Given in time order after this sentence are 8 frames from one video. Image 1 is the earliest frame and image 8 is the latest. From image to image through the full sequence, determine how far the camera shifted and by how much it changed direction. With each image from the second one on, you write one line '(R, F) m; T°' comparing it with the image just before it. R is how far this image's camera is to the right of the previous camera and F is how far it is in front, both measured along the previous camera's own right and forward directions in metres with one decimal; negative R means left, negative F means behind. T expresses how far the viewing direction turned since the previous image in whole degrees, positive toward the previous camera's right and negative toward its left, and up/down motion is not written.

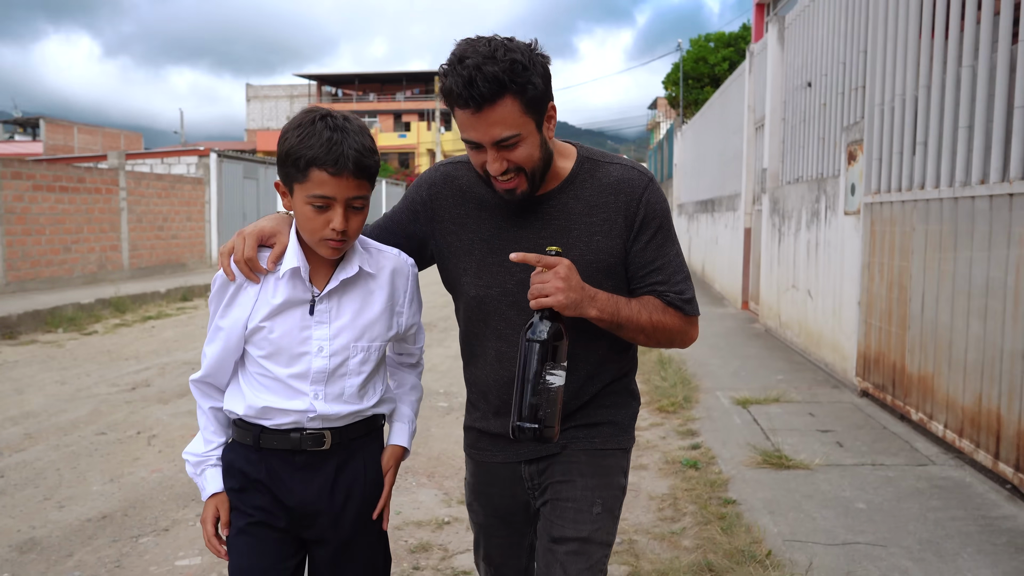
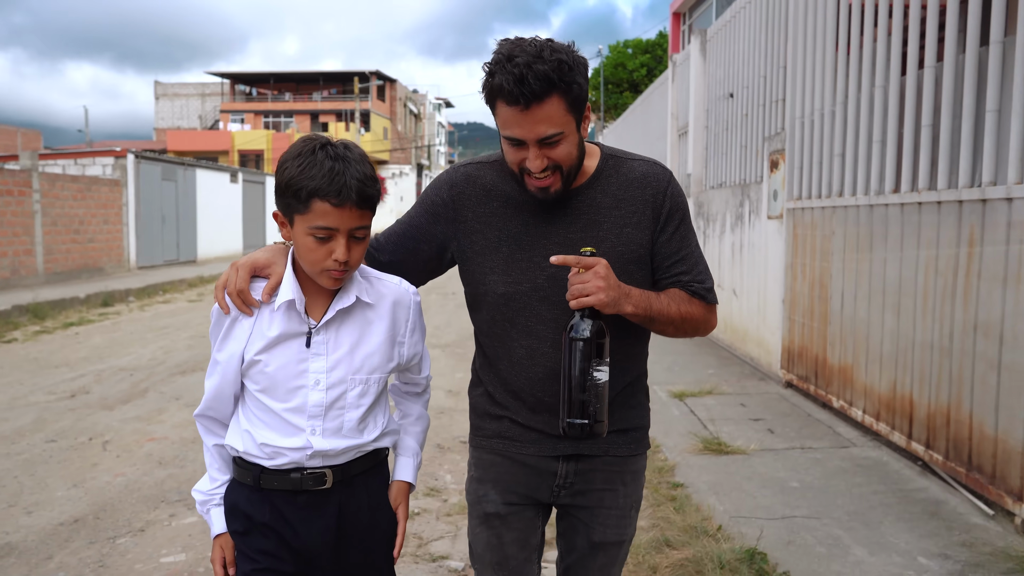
(-0.2, -0.2) m; +6°
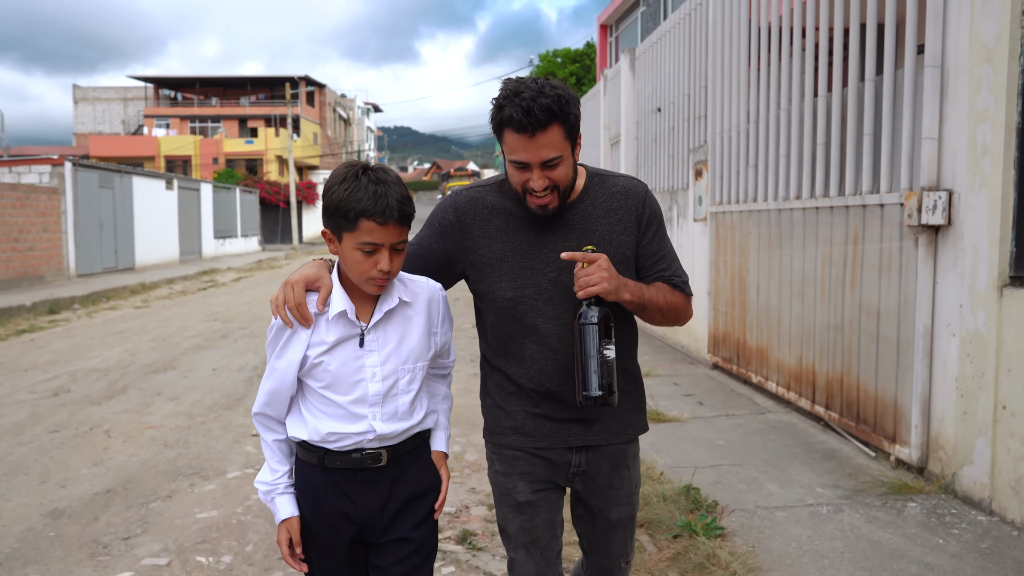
(-0.2, -0.7) m; +5°
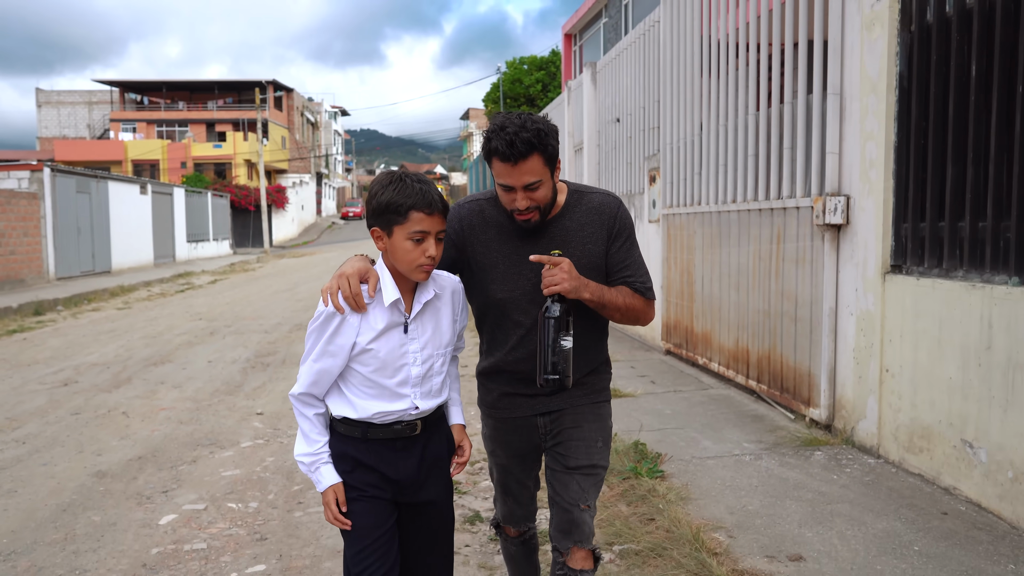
(0.0, -0.8) m; +2°
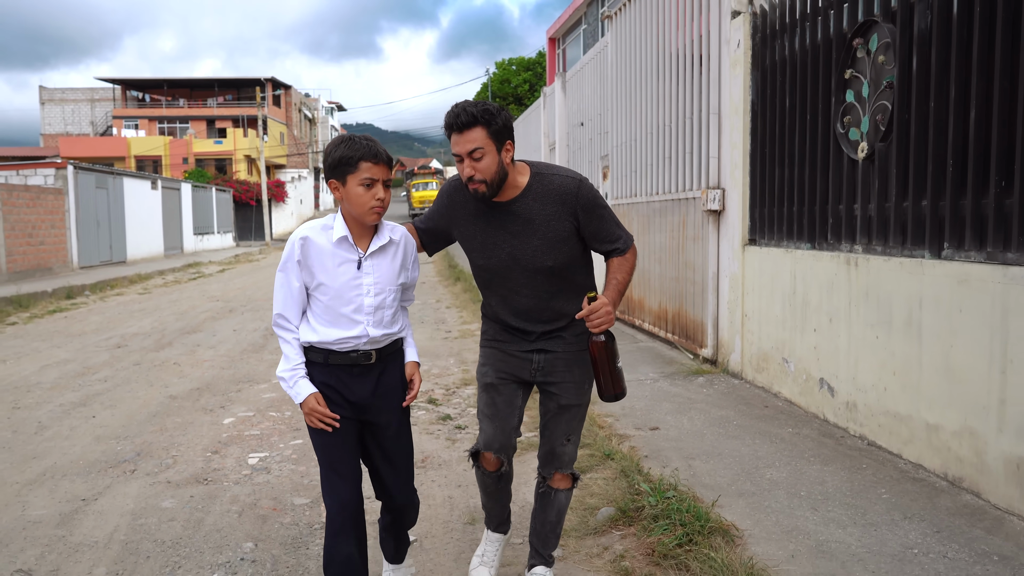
(+0.3, -1.7) m; 0°
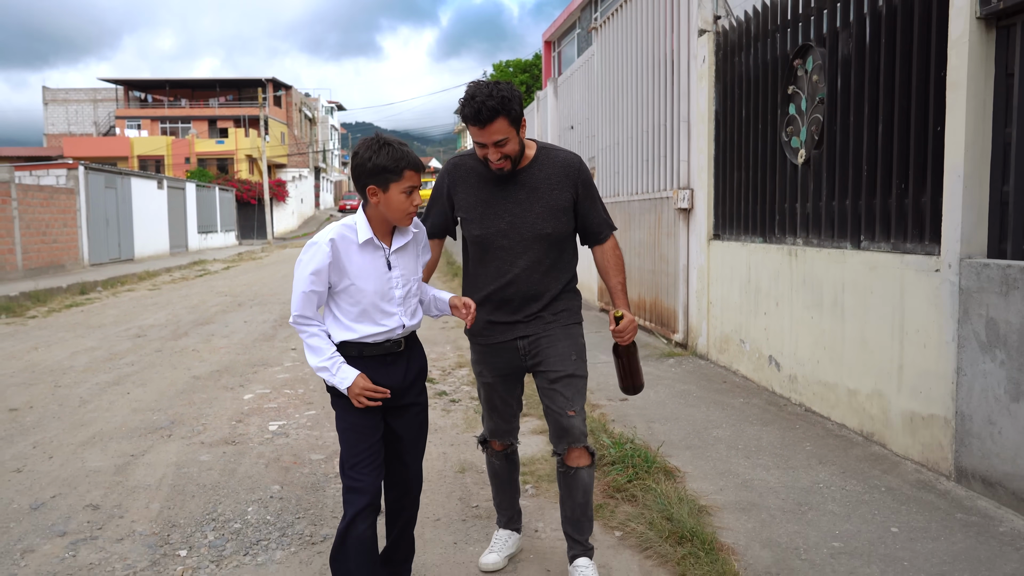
(+0.1, -0.7) m; 0°
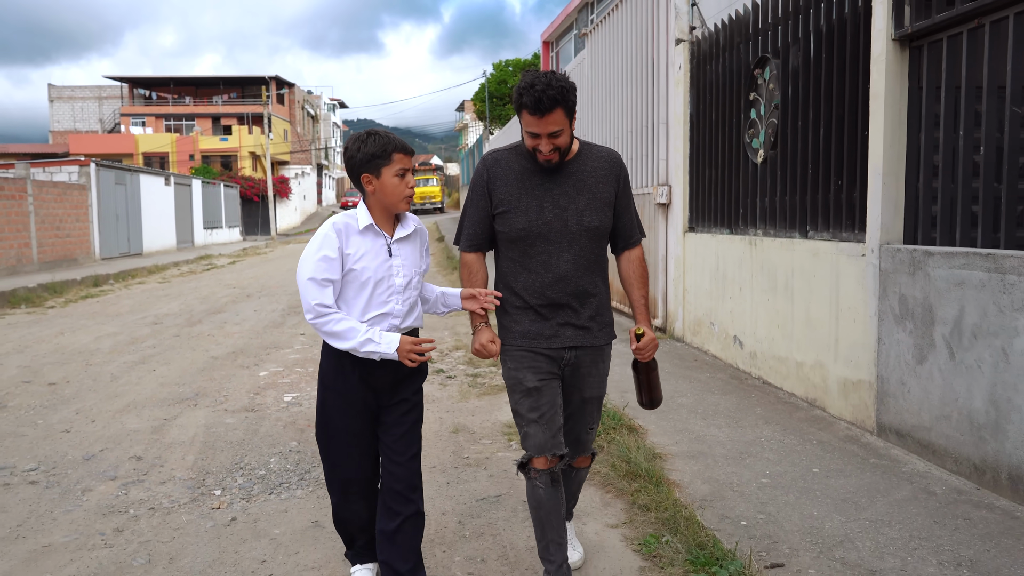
(+0.1, -0.6) m; 0°
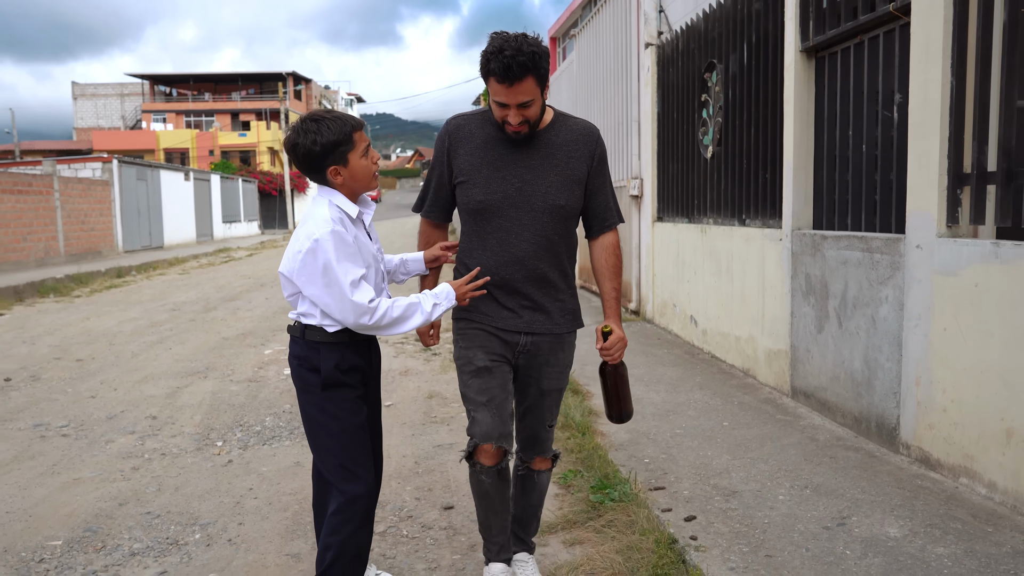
(+0.4, -0.7) m; -1°
